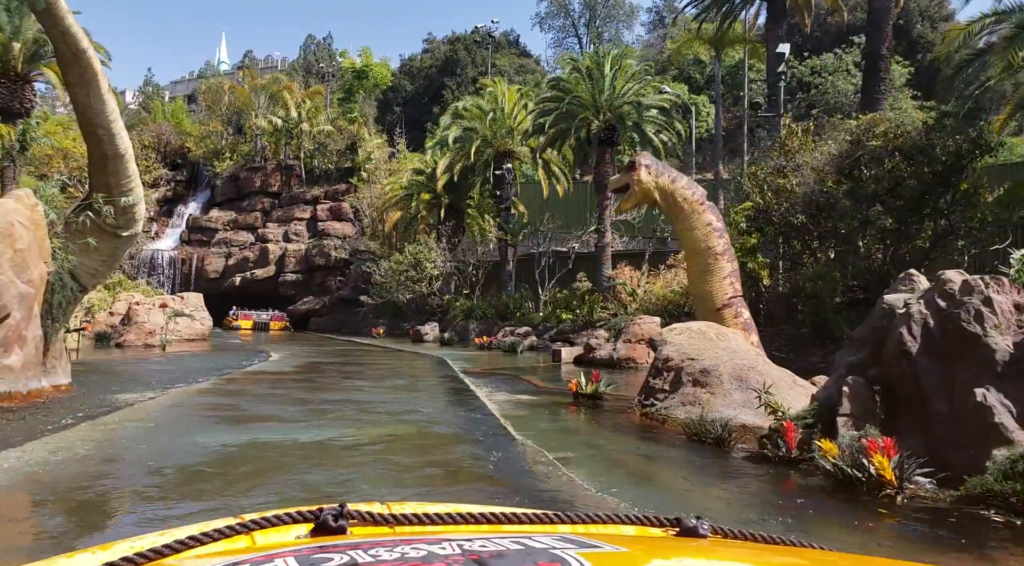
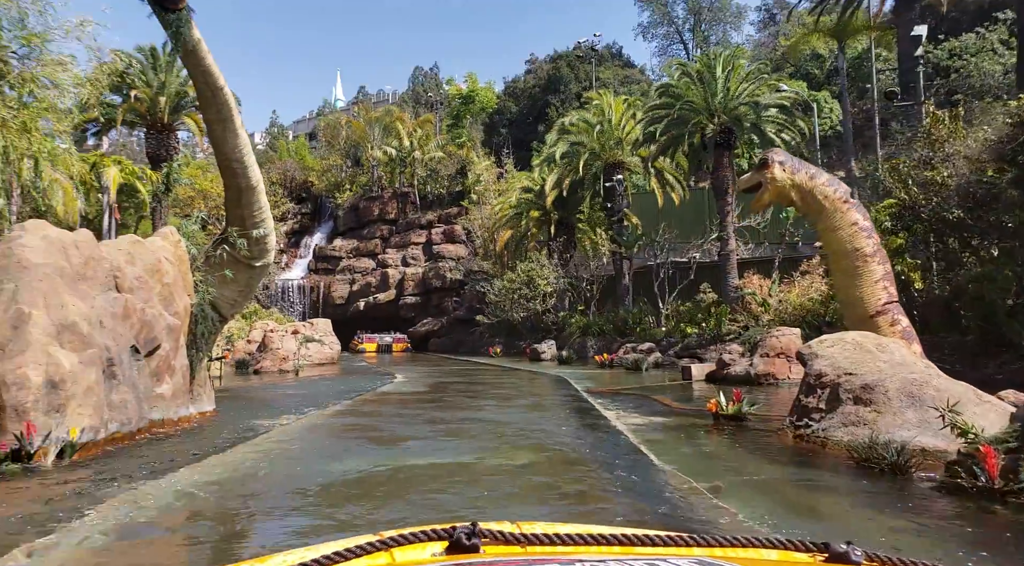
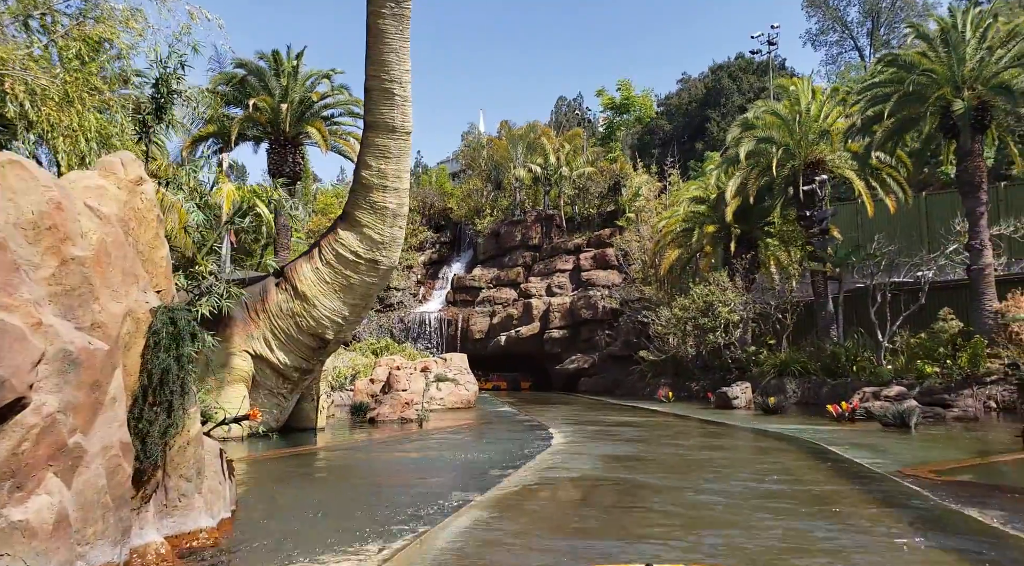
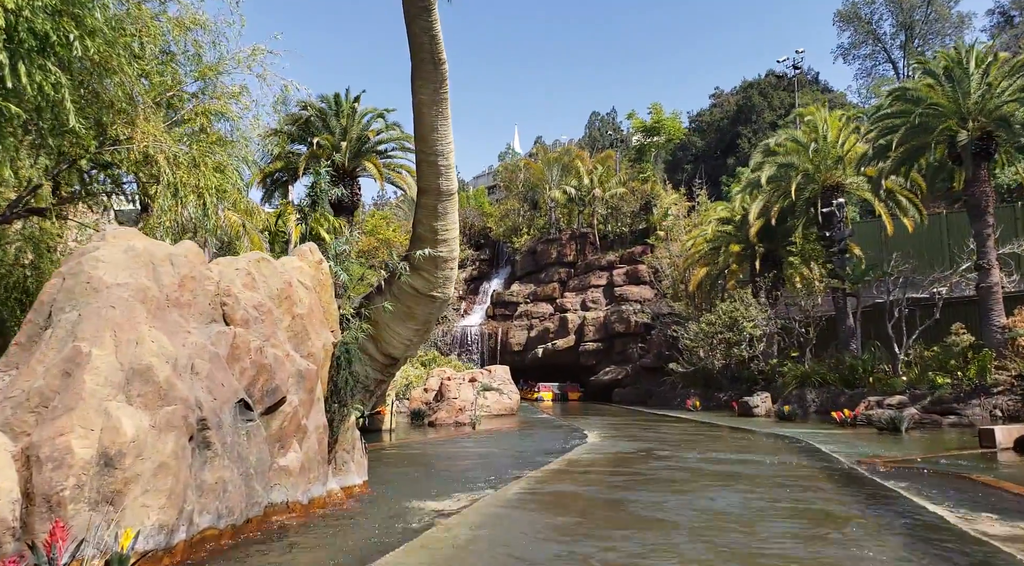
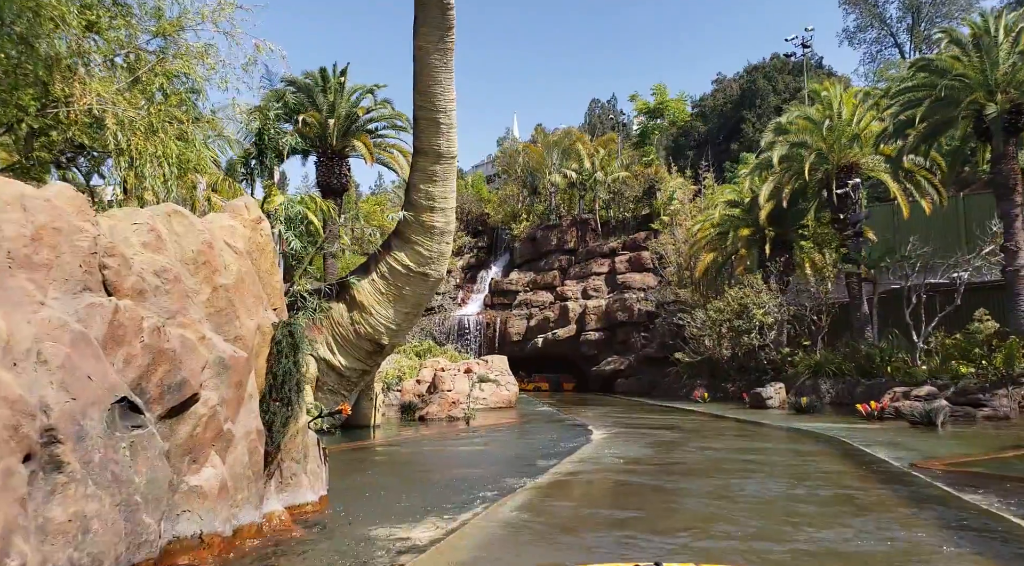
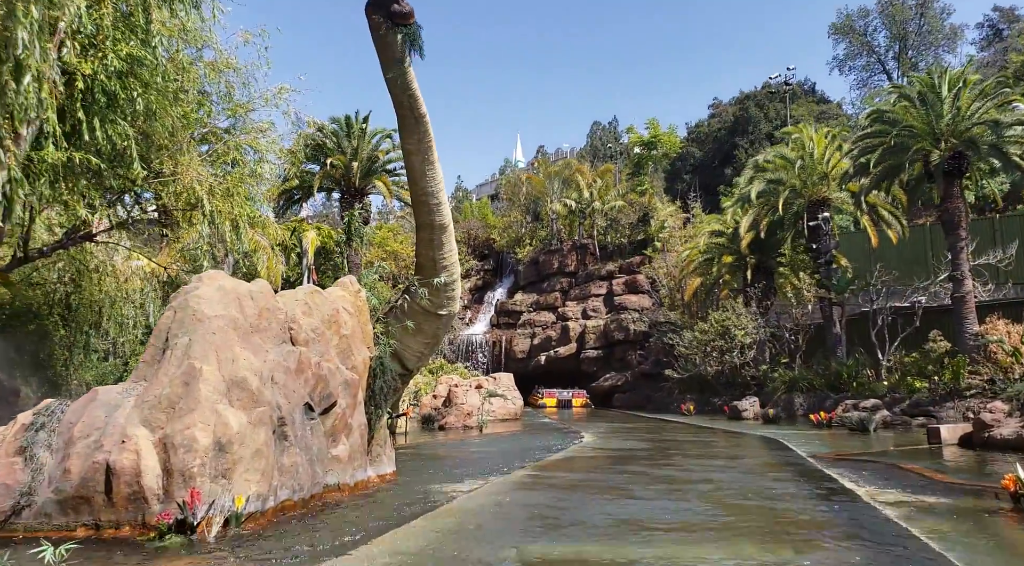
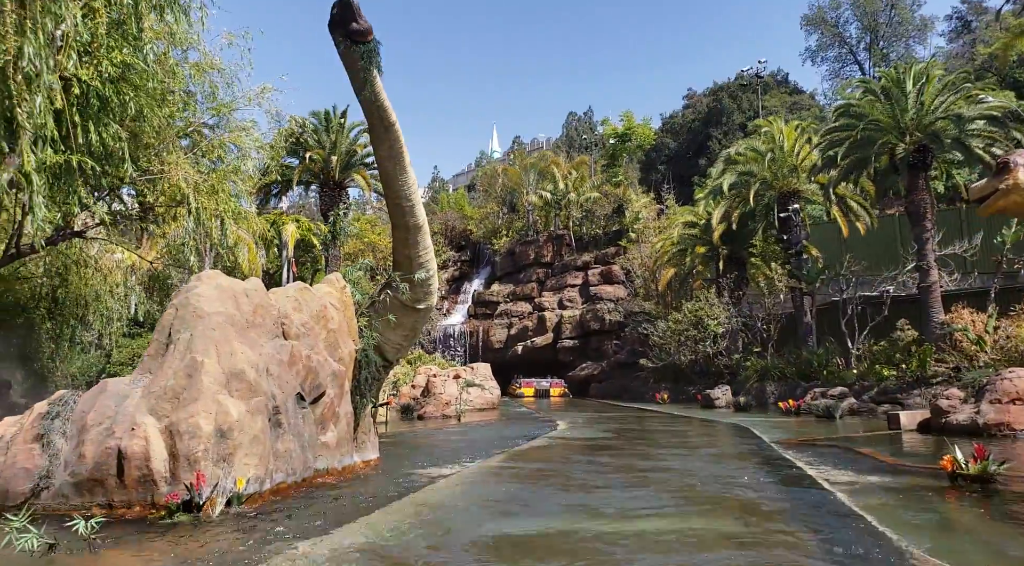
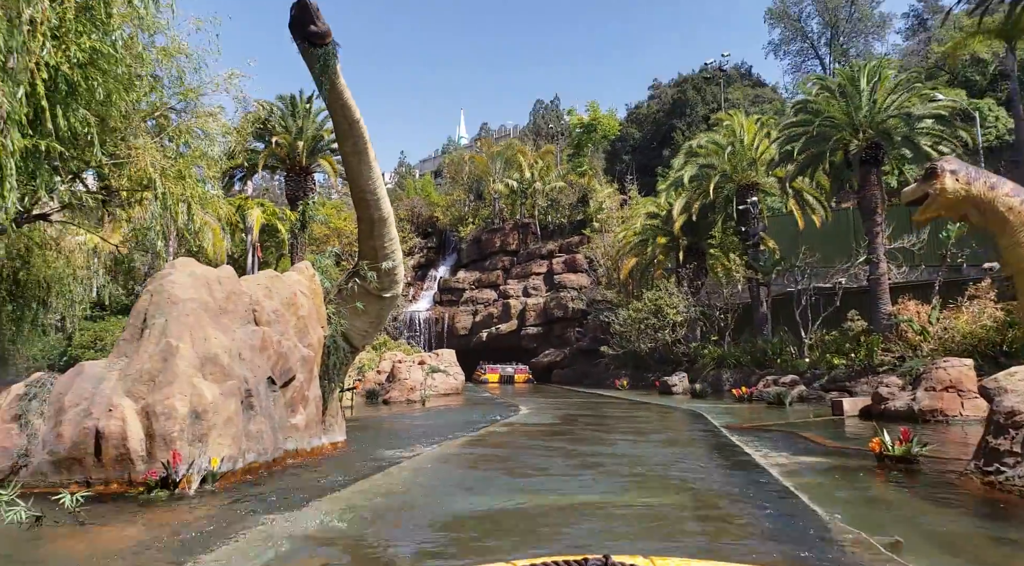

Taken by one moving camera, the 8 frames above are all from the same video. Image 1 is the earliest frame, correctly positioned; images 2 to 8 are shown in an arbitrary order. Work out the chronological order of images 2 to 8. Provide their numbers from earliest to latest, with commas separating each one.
2, 8, 7, 6, 4, 5, 3
